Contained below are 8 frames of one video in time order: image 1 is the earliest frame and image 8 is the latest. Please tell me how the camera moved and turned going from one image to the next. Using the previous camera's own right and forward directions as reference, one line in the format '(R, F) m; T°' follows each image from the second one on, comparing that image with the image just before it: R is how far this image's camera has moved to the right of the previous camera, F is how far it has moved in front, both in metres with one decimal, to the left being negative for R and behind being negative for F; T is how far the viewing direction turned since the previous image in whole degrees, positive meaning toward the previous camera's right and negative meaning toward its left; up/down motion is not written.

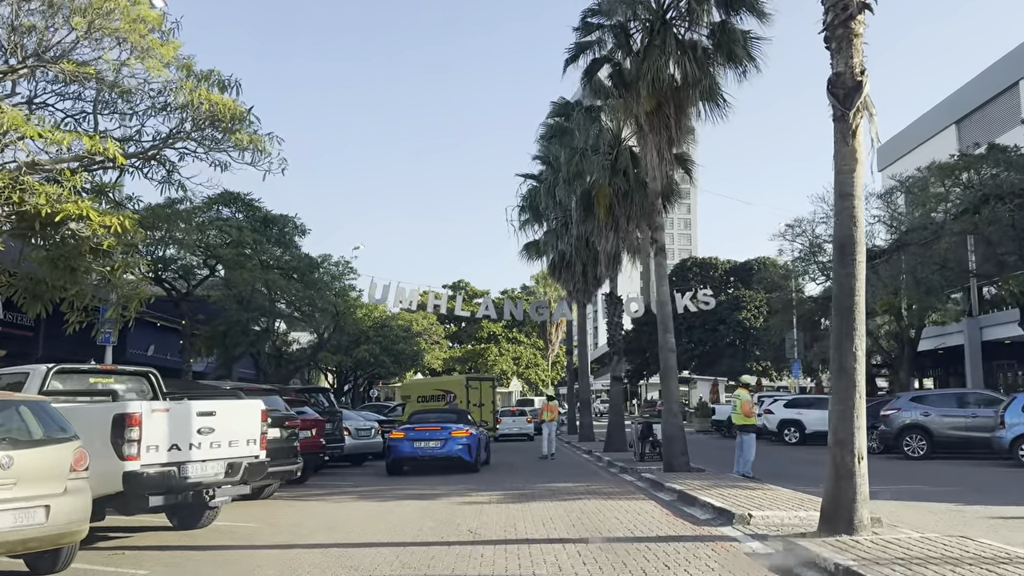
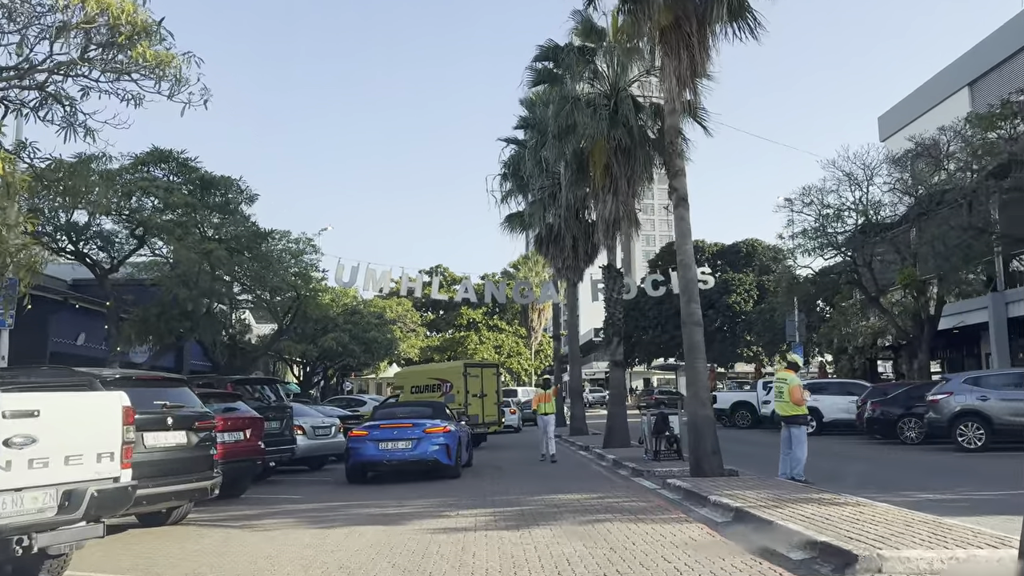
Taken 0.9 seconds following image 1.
(-0.1, +3.4) m; +2°
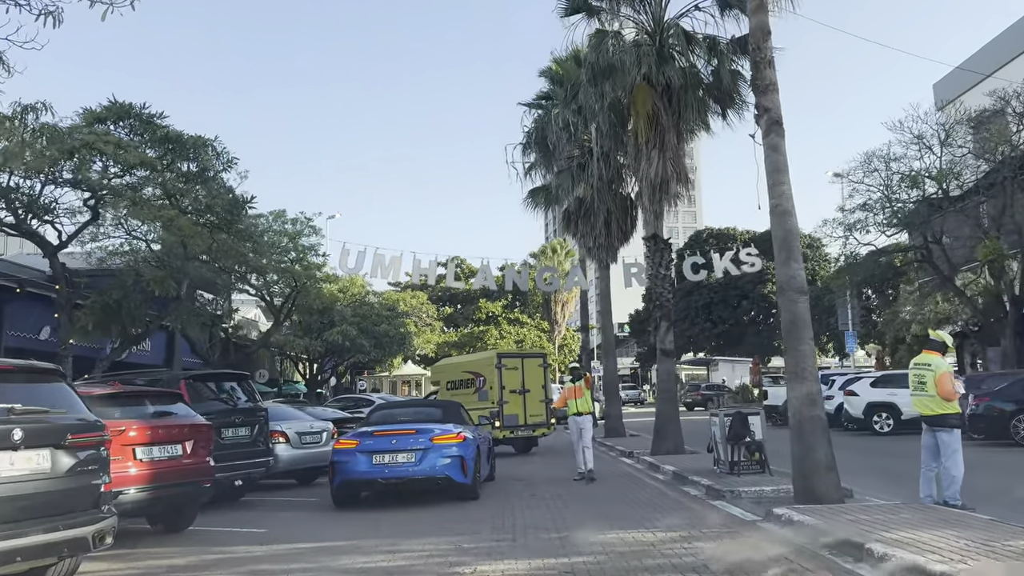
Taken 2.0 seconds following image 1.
(-0.2, +3.5) m; -1°
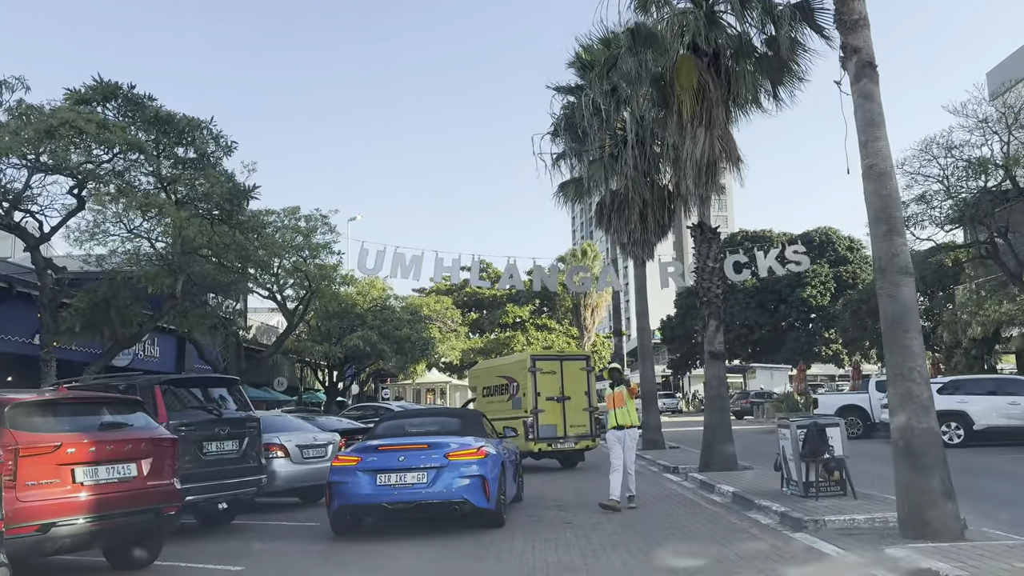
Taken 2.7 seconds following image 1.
(0.0, +1.9) m; -2°
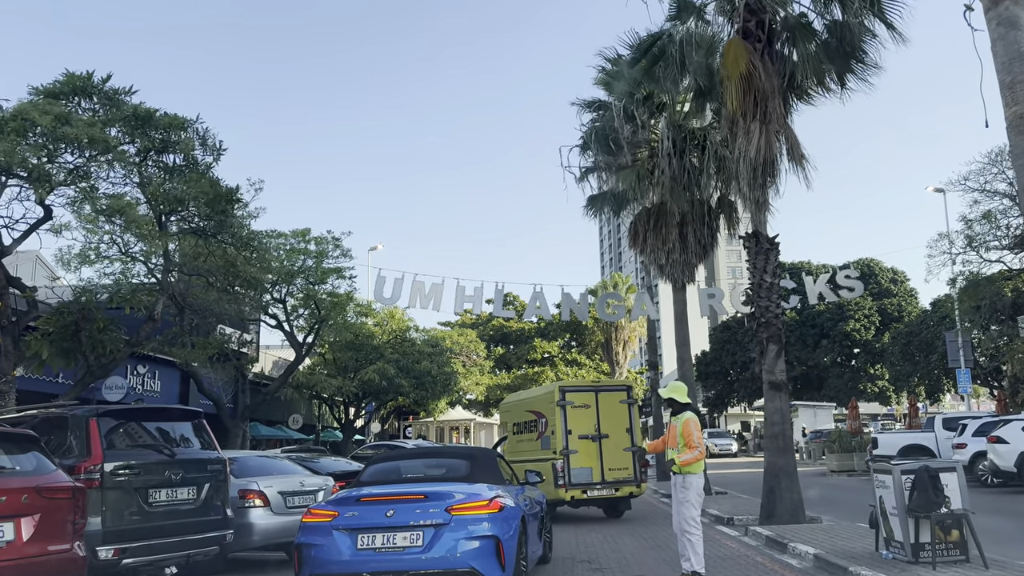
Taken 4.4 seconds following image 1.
(+0.1, +2.1) m; -2°
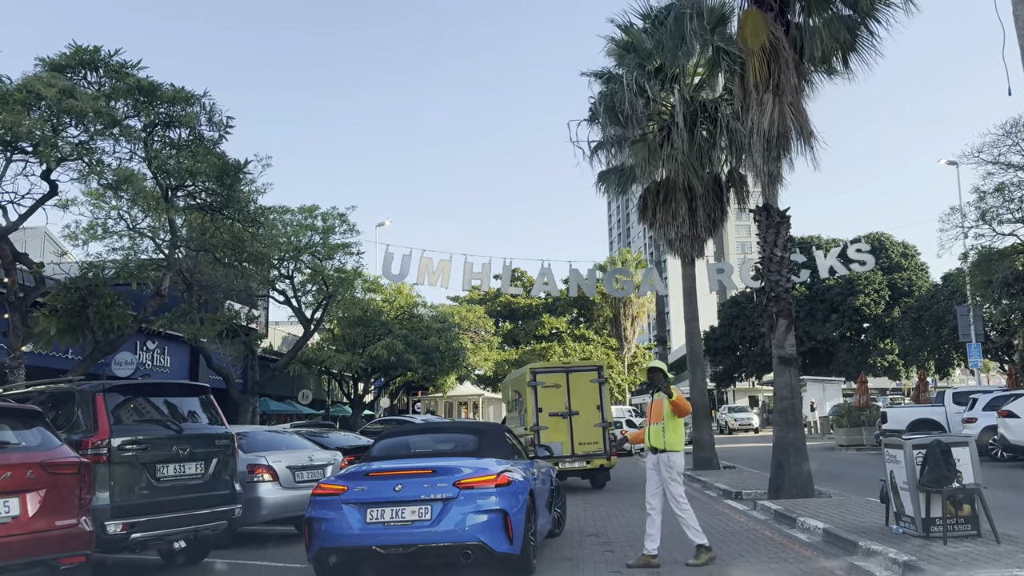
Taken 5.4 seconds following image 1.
(0.0, +0.1) m; -1°
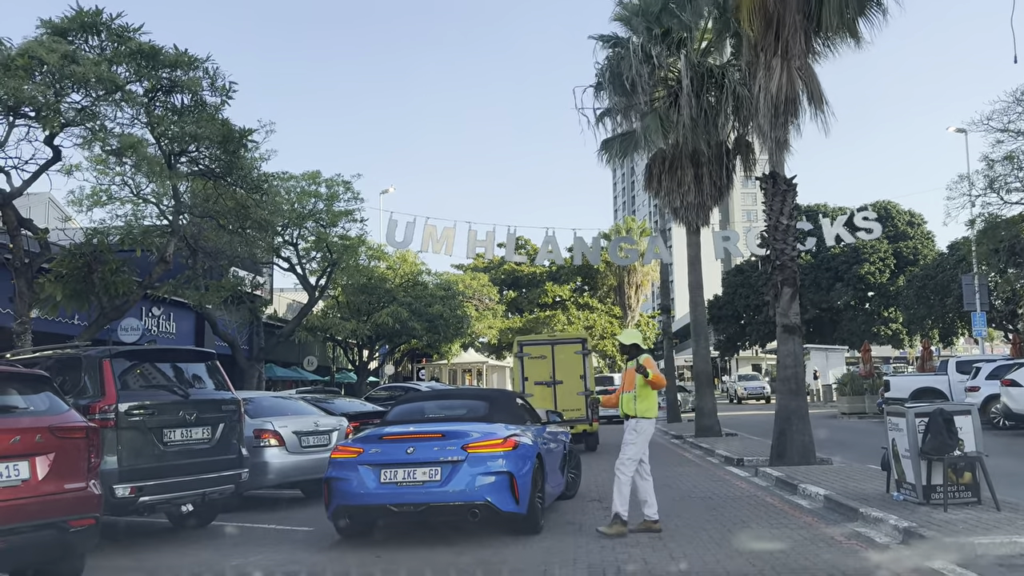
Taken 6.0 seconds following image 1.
(0.0, 0.0) m; 0°
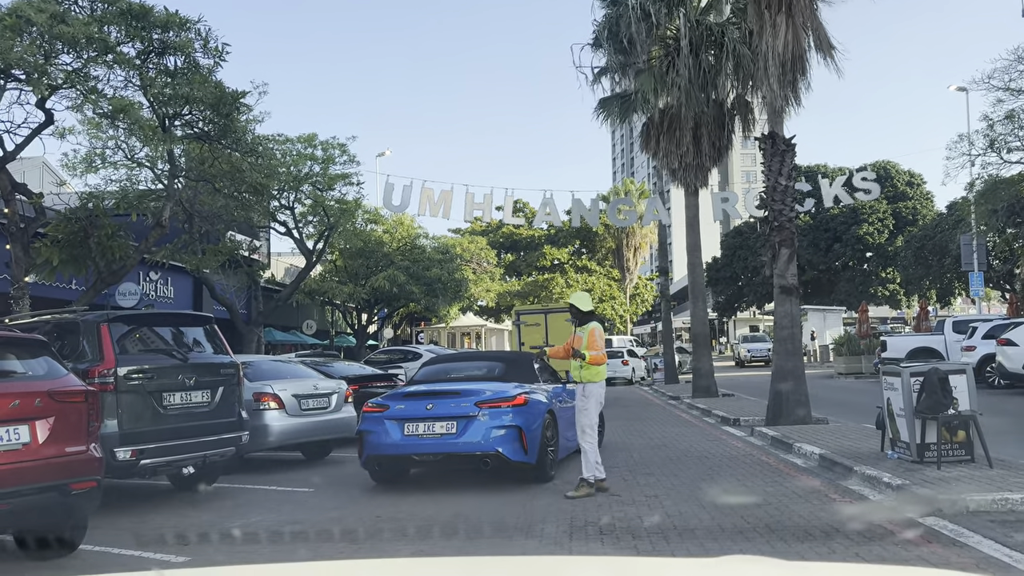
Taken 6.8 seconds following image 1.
(0.0, 0.0) m; 0°
